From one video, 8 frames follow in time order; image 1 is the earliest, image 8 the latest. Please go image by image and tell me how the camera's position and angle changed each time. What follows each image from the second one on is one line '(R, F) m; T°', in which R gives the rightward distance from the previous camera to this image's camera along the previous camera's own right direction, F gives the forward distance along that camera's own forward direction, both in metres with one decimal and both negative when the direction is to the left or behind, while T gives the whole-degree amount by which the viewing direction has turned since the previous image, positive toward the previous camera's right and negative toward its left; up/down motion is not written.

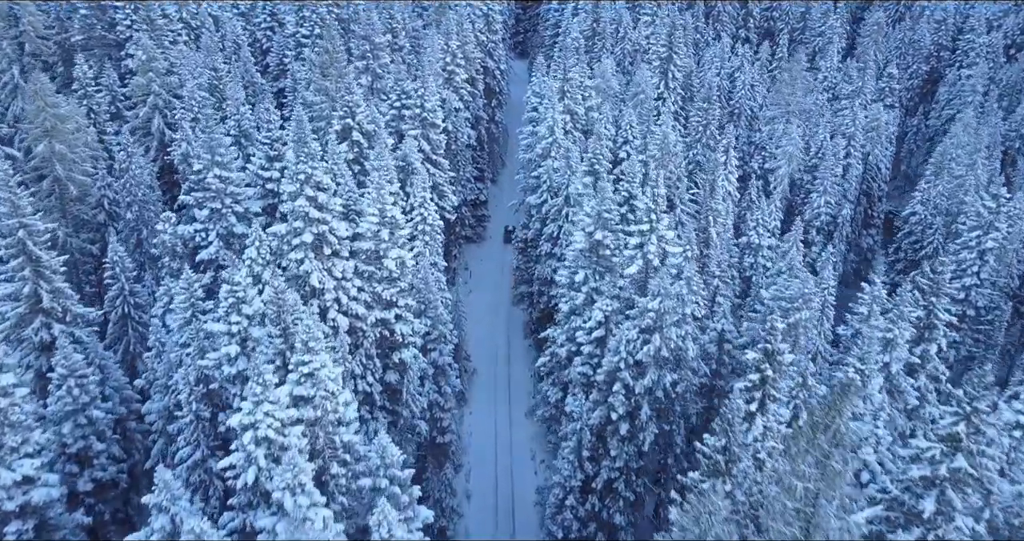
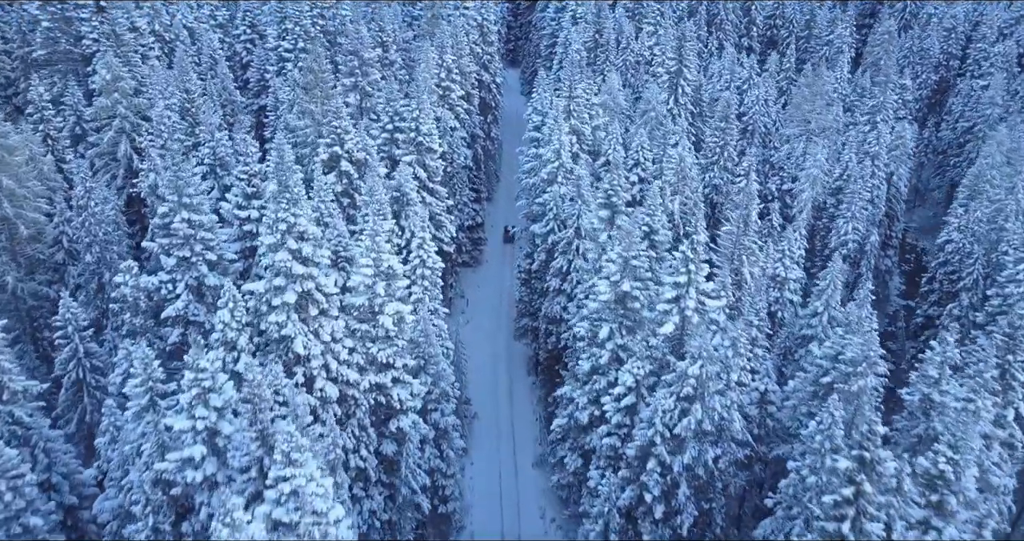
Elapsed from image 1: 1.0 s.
(-0.9, +3.6) m; +1°
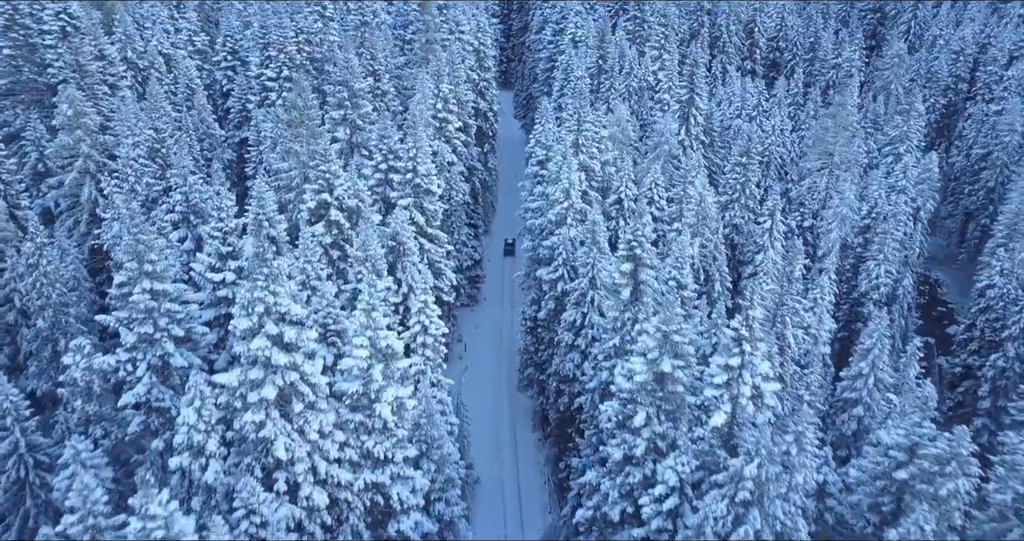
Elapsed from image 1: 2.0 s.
(-0.9, +3.5) m; +1°
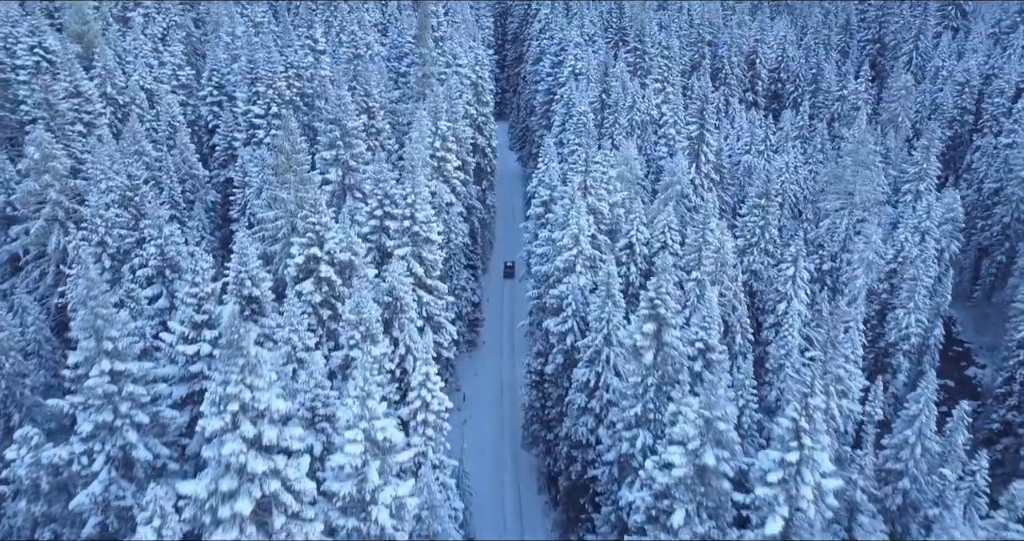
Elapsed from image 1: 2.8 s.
(-0.6, +2.7) m; +1°
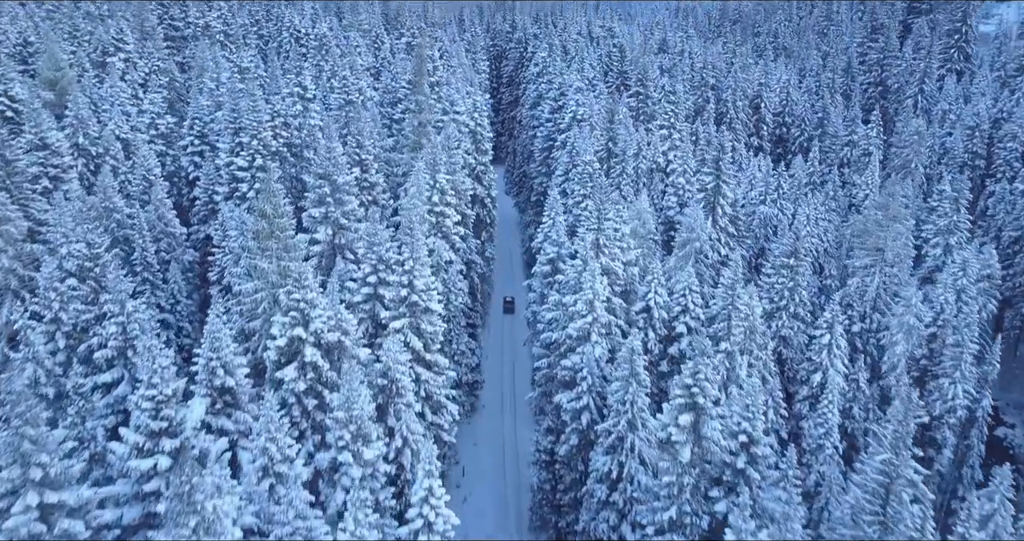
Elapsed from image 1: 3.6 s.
(-0.7, +3.3) m; +1°
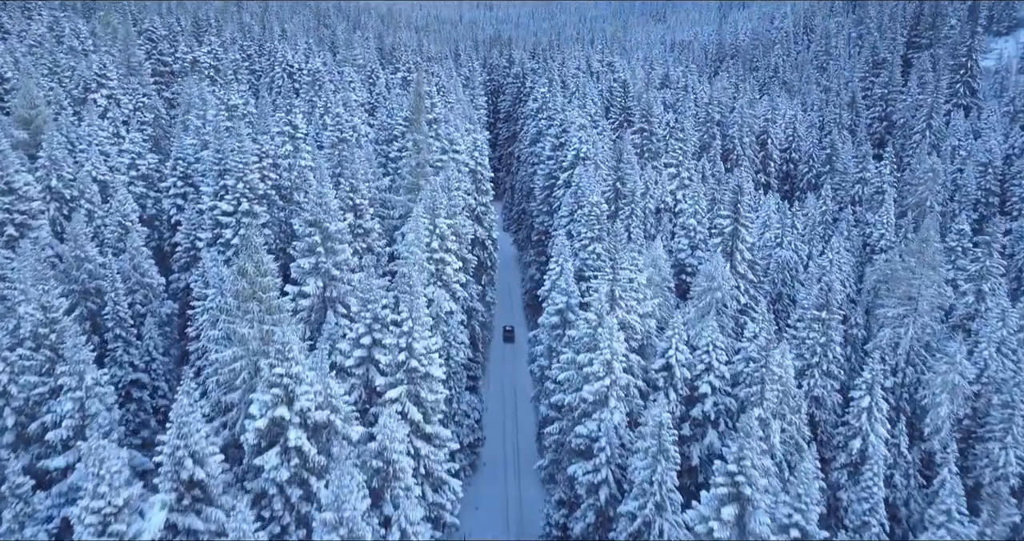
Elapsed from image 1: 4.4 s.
(-0.6, +2.8) m; +1°
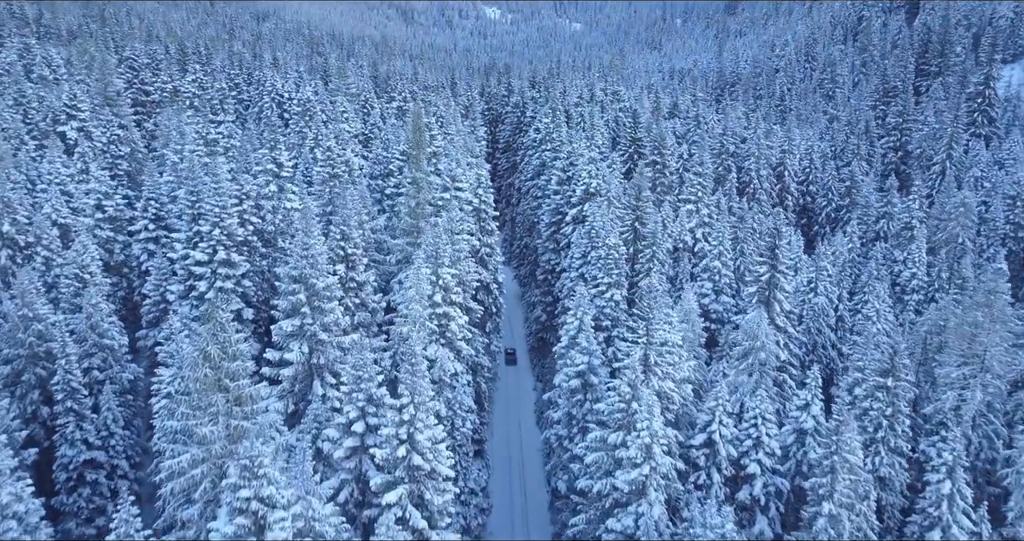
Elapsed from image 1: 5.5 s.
(-0.9, +4.2) m; +1°
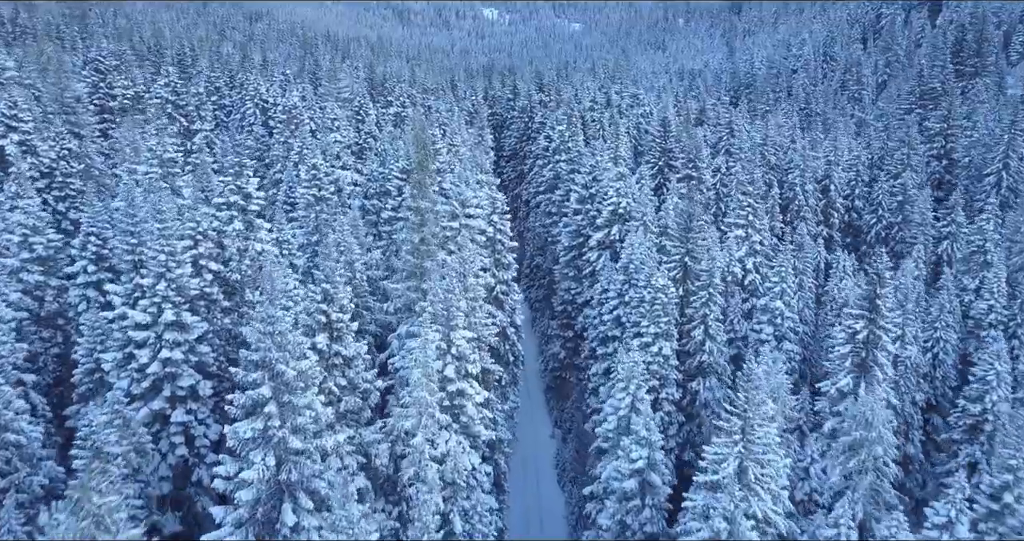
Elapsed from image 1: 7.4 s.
(-1.3, +7.3) m; 0°
